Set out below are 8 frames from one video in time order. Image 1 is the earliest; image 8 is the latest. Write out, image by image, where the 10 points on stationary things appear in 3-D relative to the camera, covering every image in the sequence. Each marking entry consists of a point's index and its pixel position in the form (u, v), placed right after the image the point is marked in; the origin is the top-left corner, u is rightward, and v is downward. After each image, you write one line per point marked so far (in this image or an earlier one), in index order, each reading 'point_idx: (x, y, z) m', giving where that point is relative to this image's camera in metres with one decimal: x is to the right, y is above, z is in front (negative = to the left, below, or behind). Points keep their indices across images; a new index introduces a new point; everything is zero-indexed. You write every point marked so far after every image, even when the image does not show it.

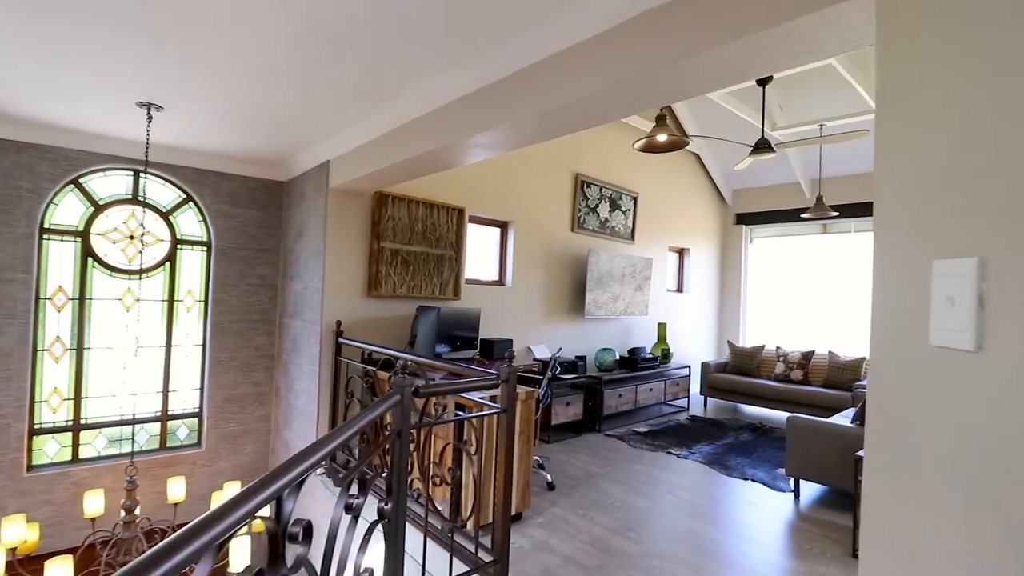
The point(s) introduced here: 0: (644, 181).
0: (+1.7, +1.3, +6.4) m
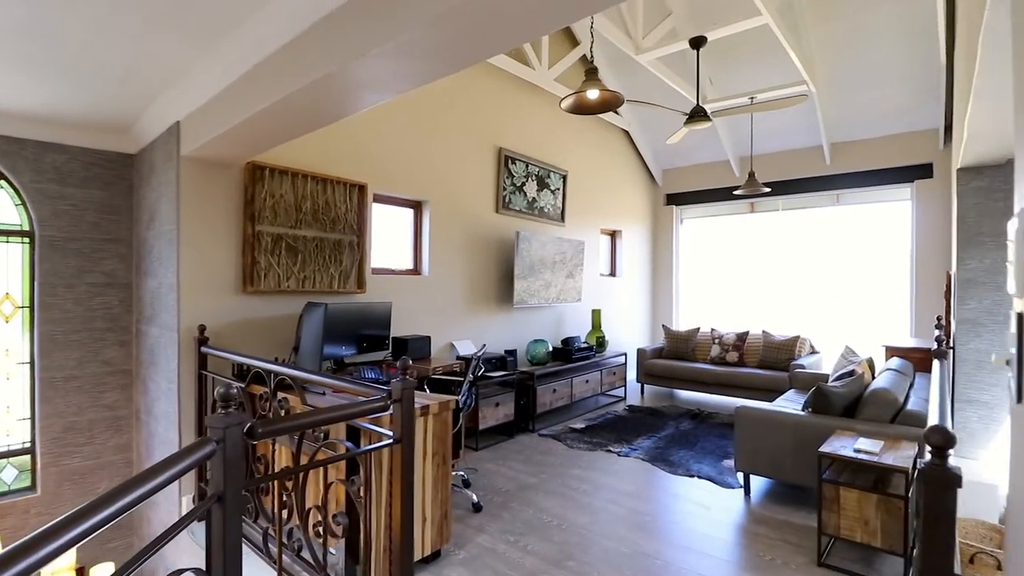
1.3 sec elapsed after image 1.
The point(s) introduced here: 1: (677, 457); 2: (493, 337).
0: (+0.7, +1.5, +6.0) m
1: (+1.3, -1.3, +3.9) m
2: (-0.2, -0.5, +4.9) m
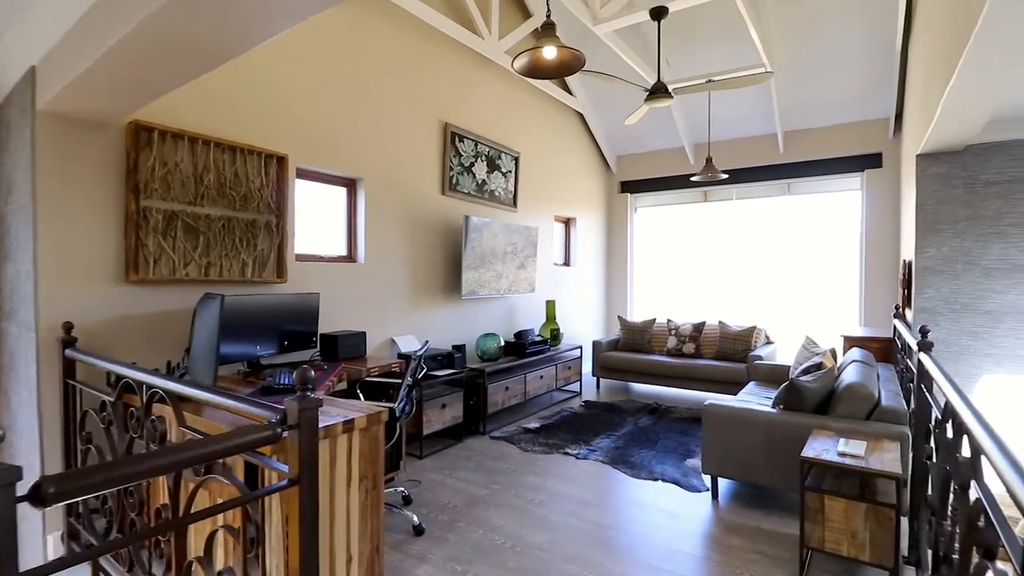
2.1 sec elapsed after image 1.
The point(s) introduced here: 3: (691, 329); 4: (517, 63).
0: (+0.1, +1.6, +5.6) m
1: (+0.9, -1.2, +3.6) m
2: (-0.7, -0.4, +4.5) m
3: (+2.0, -0.5, +5.7) m
4: (0.0, +1.2, +2.7) m
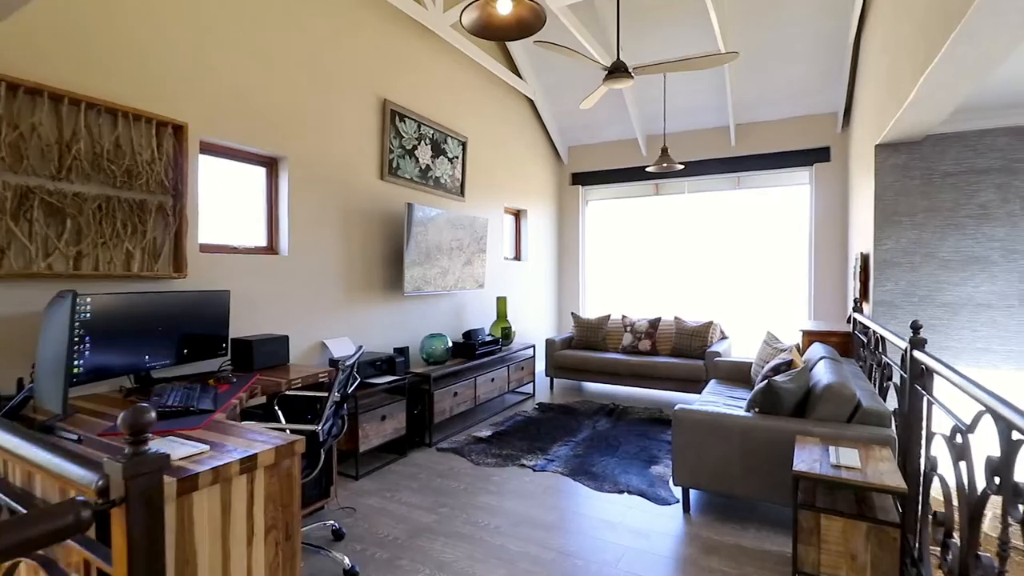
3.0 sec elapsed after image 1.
0: (-0.4, +1.7, +5.2) m
1: (+0.6, -1.2, +3.3) m
2: (-1.1, -0.4, +4.0) m
3: (+1.5, -0.4, +5.5) m
4: (-0.2, +1.2, +2.3) m
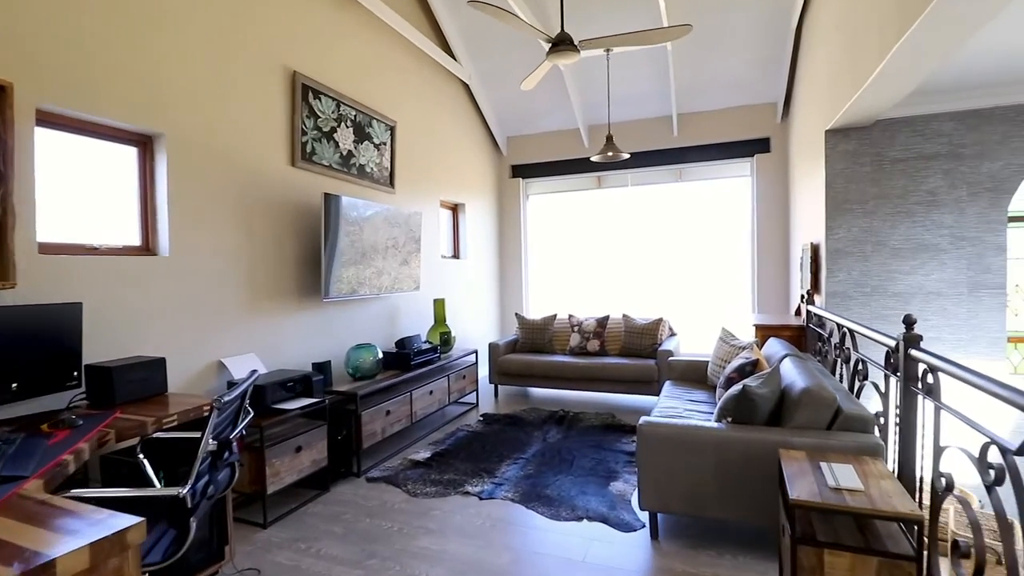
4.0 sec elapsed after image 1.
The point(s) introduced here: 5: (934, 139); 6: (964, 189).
0: (-1.0, +1.6, +4.7) m
1: (+0.3, -1.2, +3.0) m
2: (-1.5, -0.4, +3.4) m
3: (+0.9, -0.4, +5.2) m
4: (-0.5, +1.2, +1.9) m
5: (+2.9, +1.0, +3.4) m
6: (+3.0, +0.7, +3.4) m
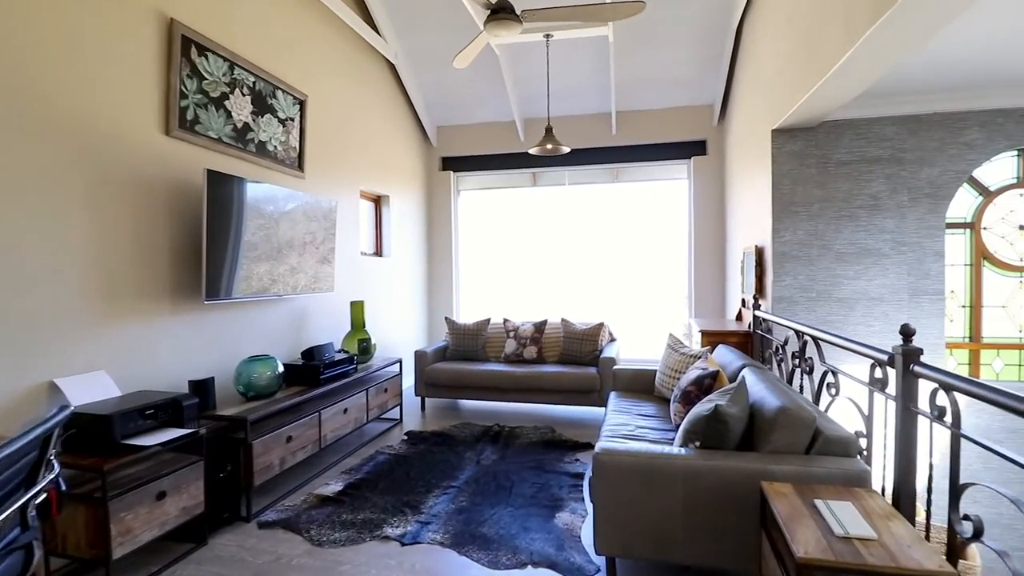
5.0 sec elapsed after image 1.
0: (-1.6, +1.6, +4.0) m
1: (-0.1, -1.2, +2.5) m
2: (-1.9, -0.4, +2.8) m
3: (+0.2, -0.4, +4.8) m
4: (-0.7, +1.2, +1.4) m
5: (+2.4, +1.0, +3.4) m
6: (+2.6, +0.6, +3.3) m
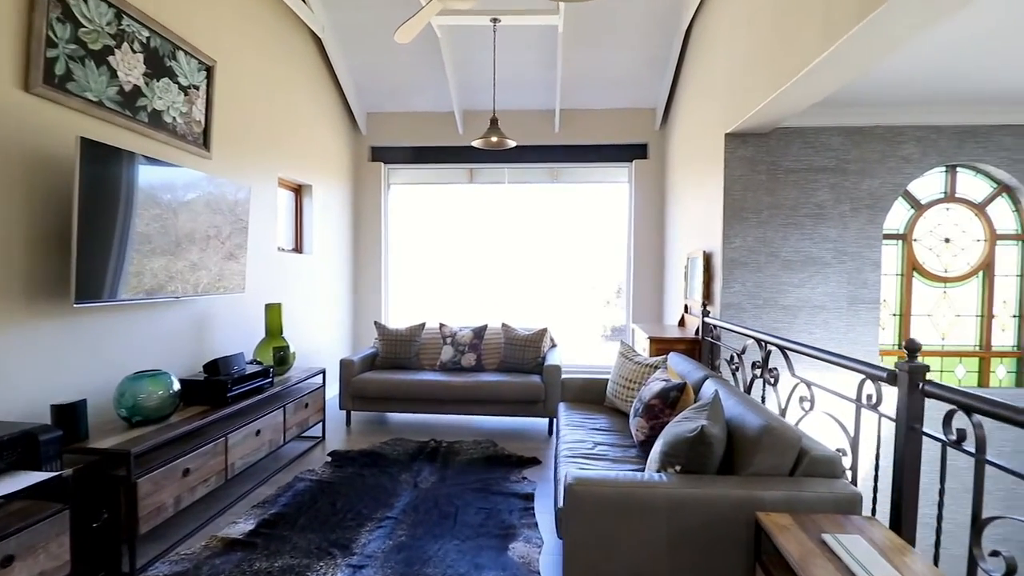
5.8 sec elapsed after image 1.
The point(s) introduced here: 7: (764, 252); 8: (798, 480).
0: (-2.0, +1.6, +3.5) m
1: (-0.3, -1.2, +2.2) m
2: (-2.1, -0.4, +2.2) m
3: (-0.4, -0.4, +4.5) m
4: (-0.7, +1.2, +1.0) m
5: (+2.1, +0.9, +3.4) m
6: (+2.3, +0.6, +3.4) m
7: (+1.7, +0.2, +3.4) m
8: (+1.0, -0.7, +1.7) m
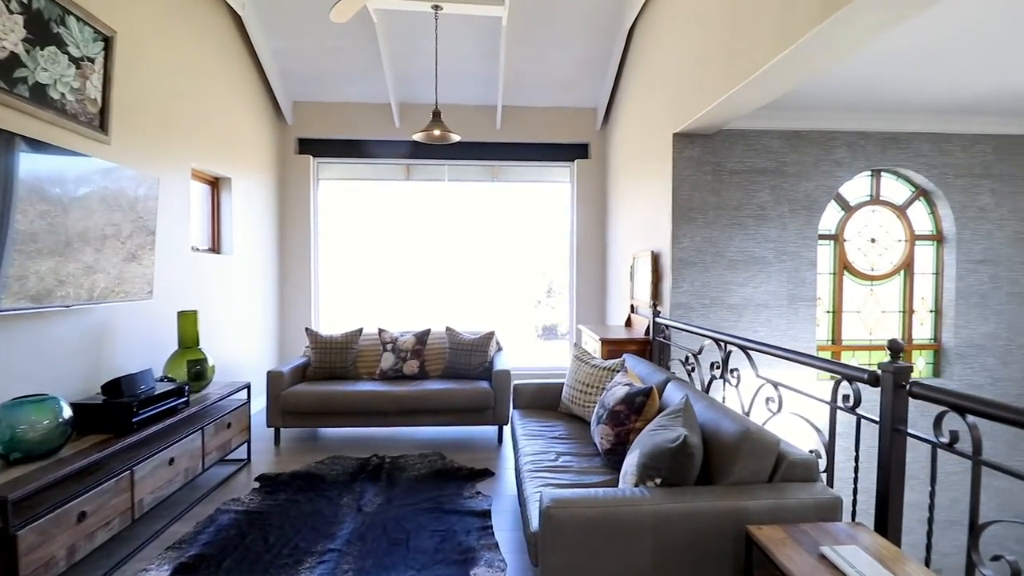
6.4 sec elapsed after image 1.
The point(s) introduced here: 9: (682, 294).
0: (-2.3, +1.6, +3.0) m
1: (-0.5, -1.2, +2.0) m
2: (-2.2, -0.4, +1.7) m
3: (-0.8, -0.4, +4.3) m
4: (-0.6, +1.2, +0.7) m
5: (+1.7, +0.9, +3.5) m
6: (+1.9, +0.6, +3.5) m
7: (+1.4, +0.2, +3.5) m
8: (+0.9, -0.7, +1.7) m
9: (+1.2, 0.0, +3.4) m
